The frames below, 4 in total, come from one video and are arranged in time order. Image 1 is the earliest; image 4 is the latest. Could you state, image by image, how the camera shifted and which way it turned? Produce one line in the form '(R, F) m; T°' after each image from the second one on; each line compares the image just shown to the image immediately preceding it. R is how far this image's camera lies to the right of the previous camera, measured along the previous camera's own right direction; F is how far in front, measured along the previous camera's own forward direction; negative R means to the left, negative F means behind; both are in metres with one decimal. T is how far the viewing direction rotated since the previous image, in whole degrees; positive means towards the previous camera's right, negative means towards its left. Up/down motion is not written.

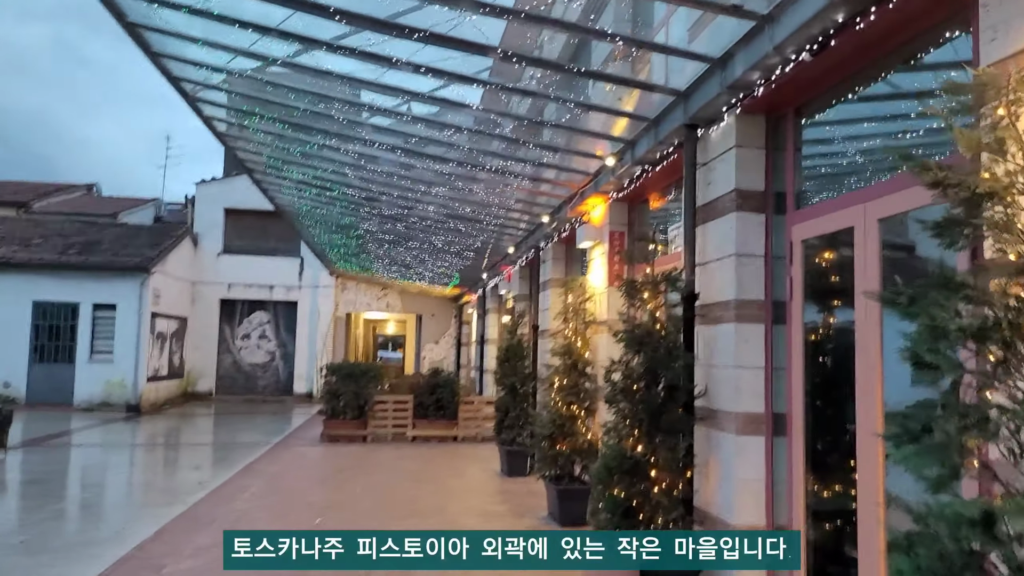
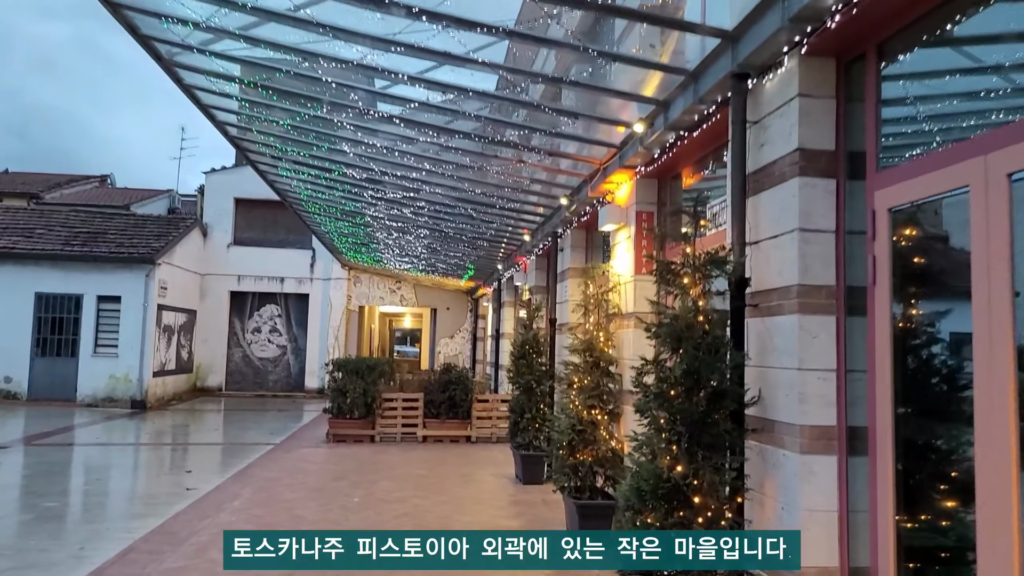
(0.0, +0.8) m; -1°
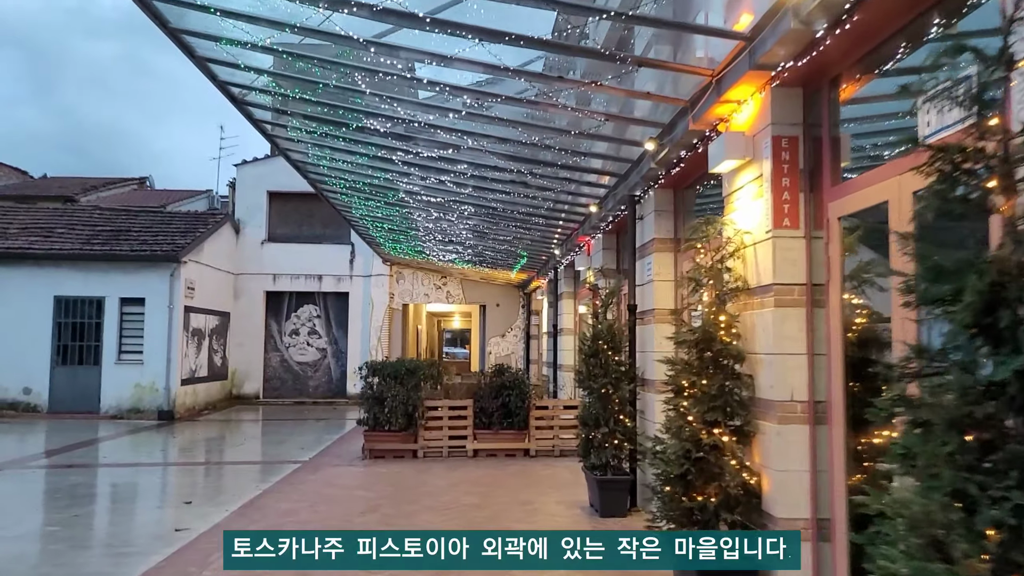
(-0.2, +1.8) m; -3°
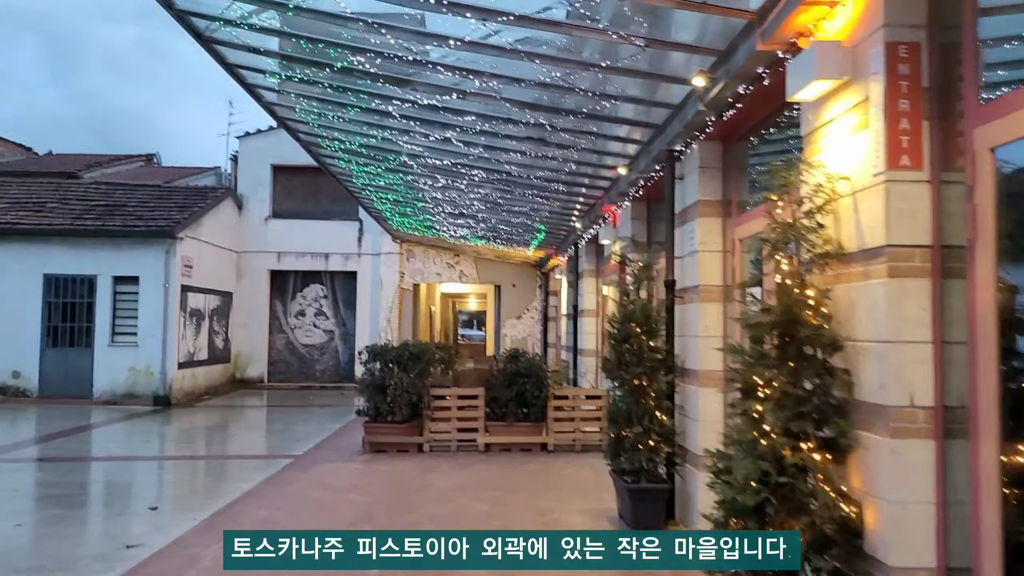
(0.0, +1.1) m; -1°
